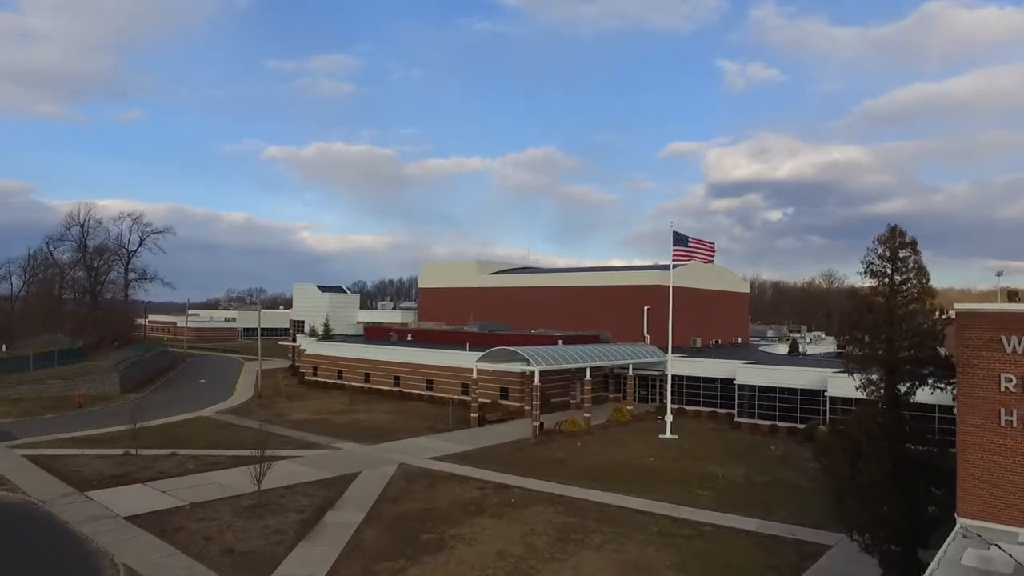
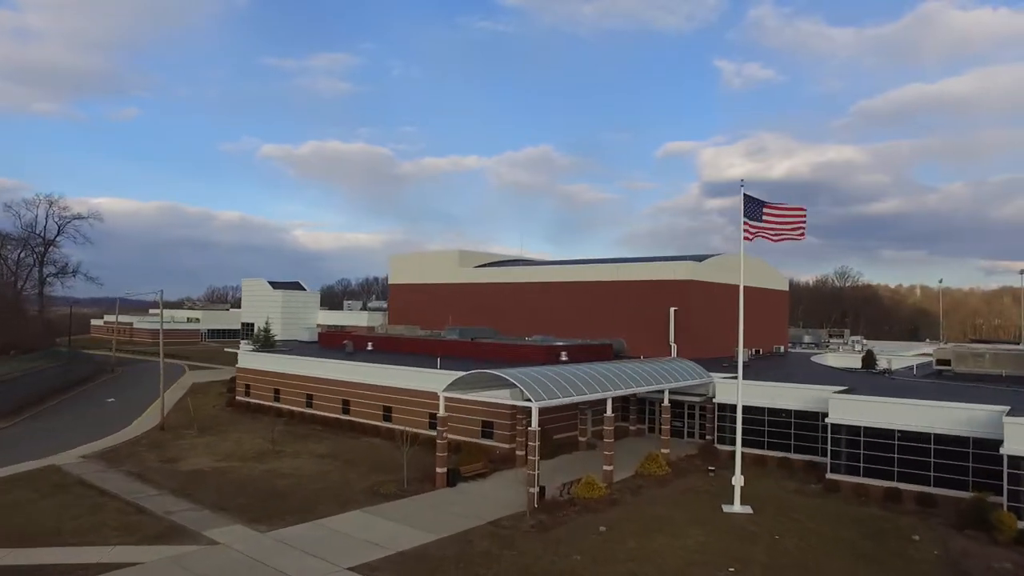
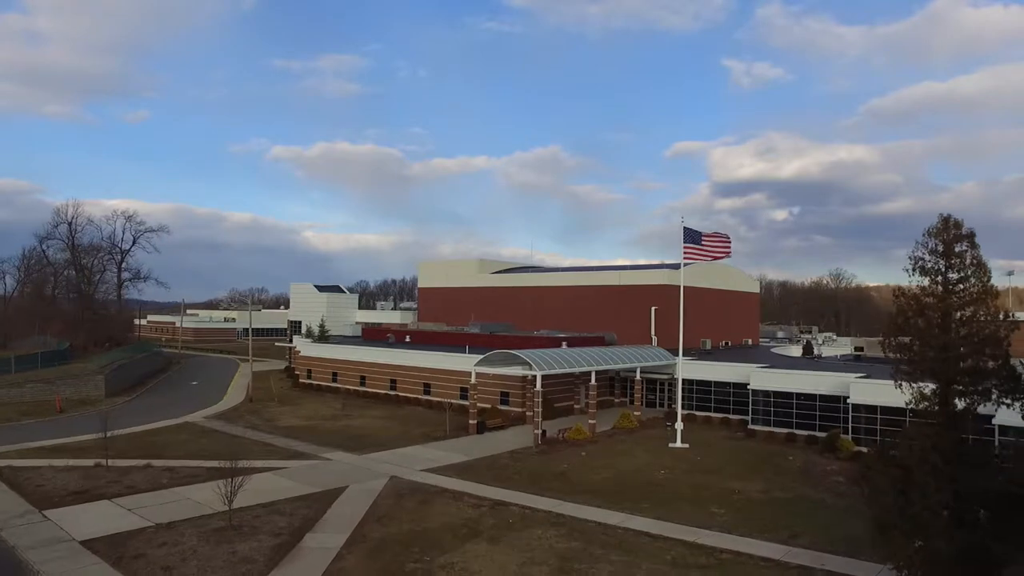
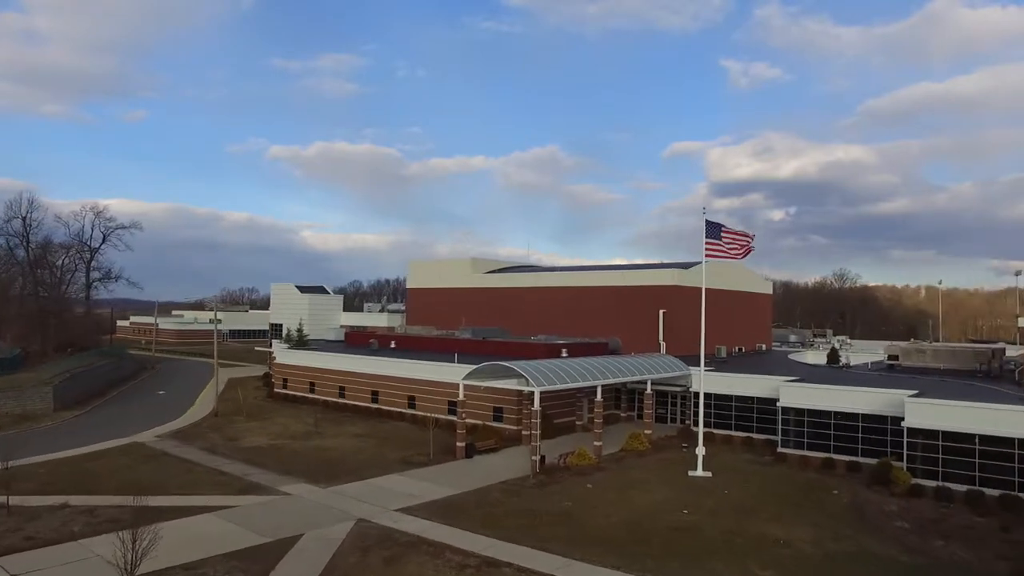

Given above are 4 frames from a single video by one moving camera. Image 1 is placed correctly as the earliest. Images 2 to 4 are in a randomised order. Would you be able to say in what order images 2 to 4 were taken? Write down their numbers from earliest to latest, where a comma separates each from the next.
3, 4, 2
